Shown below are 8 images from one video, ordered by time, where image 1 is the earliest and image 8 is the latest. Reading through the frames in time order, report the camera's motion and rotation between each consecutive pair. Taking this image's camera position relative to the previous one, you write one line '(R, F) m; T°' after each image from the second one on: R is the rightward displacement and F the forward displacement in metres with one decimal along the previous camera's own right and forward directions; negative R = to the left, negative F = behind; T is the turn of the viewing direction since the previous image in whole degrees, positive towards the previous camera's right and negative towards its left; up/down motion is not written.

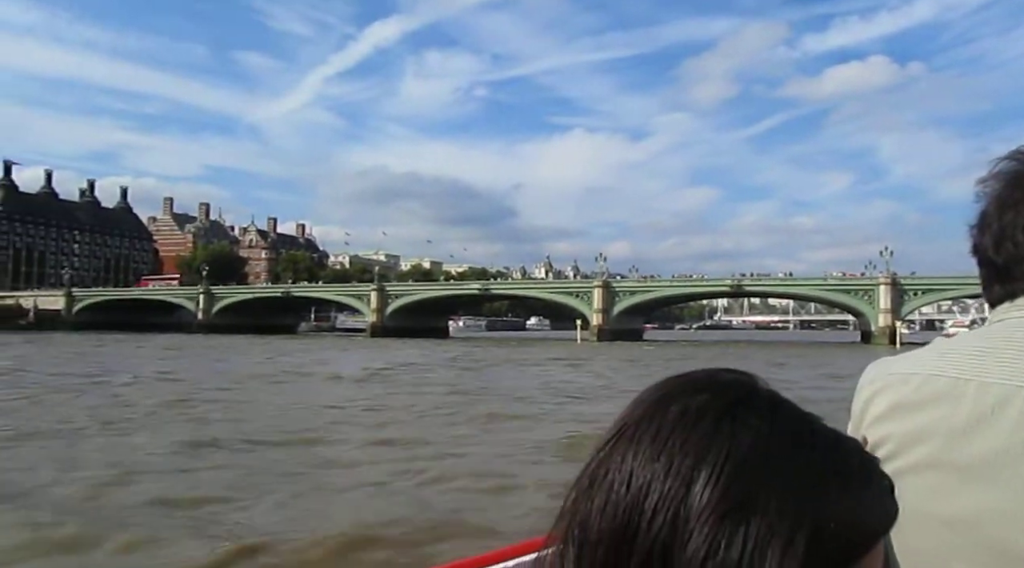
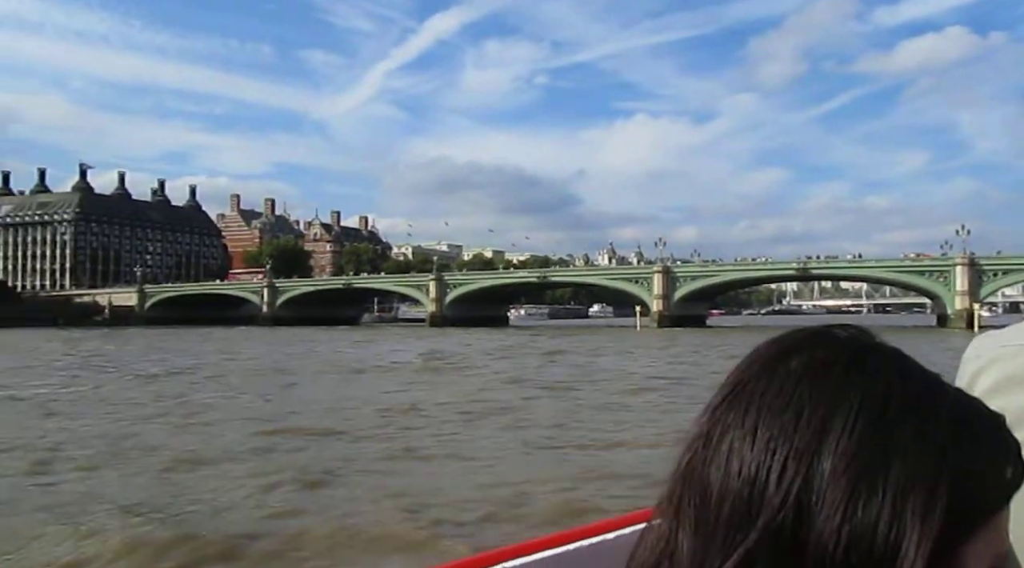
(+0.2, 0.0) m; -4°
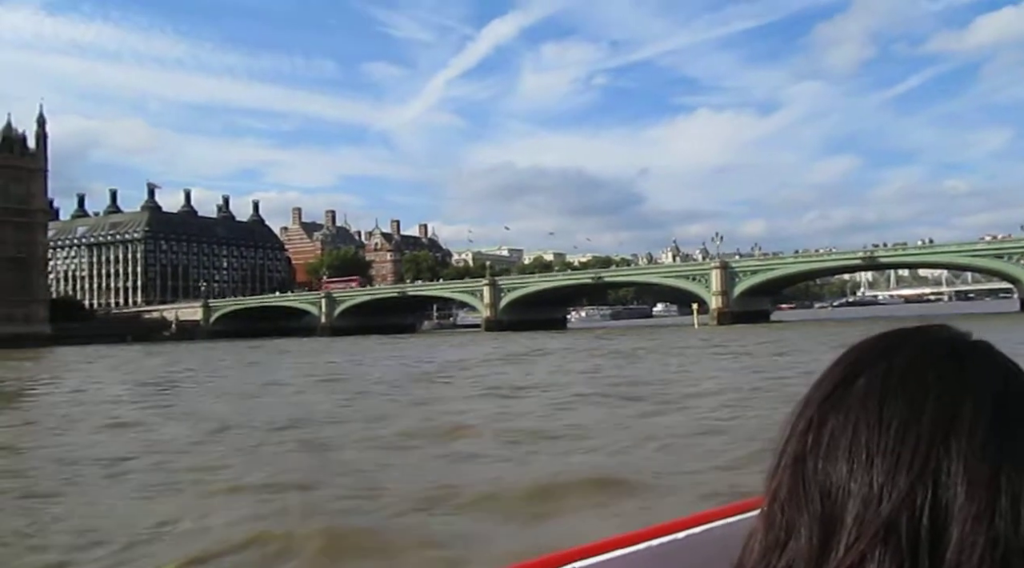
(+0.5, +0.2) m; -4°
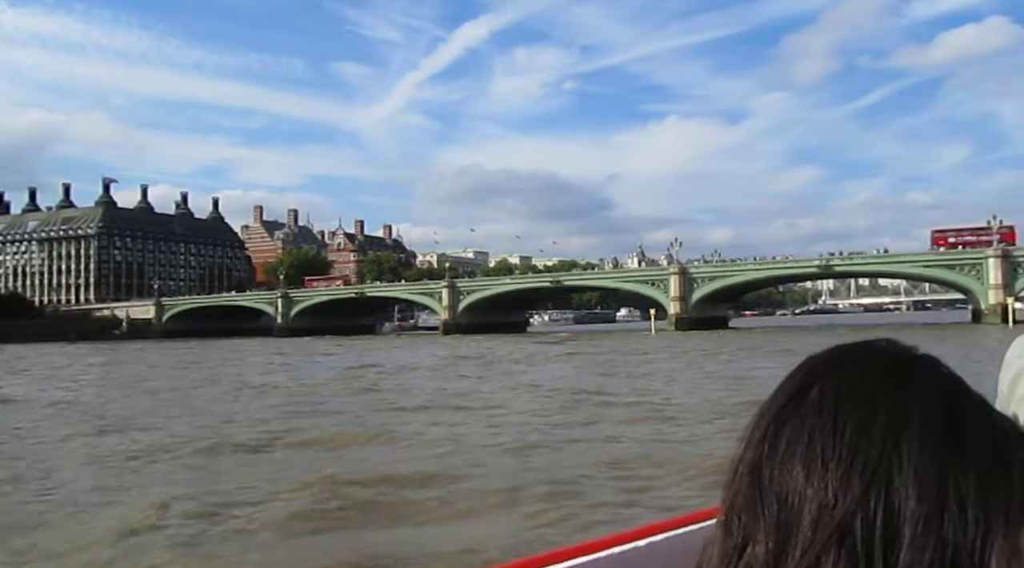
(+0.4, +0.6) m; +2°
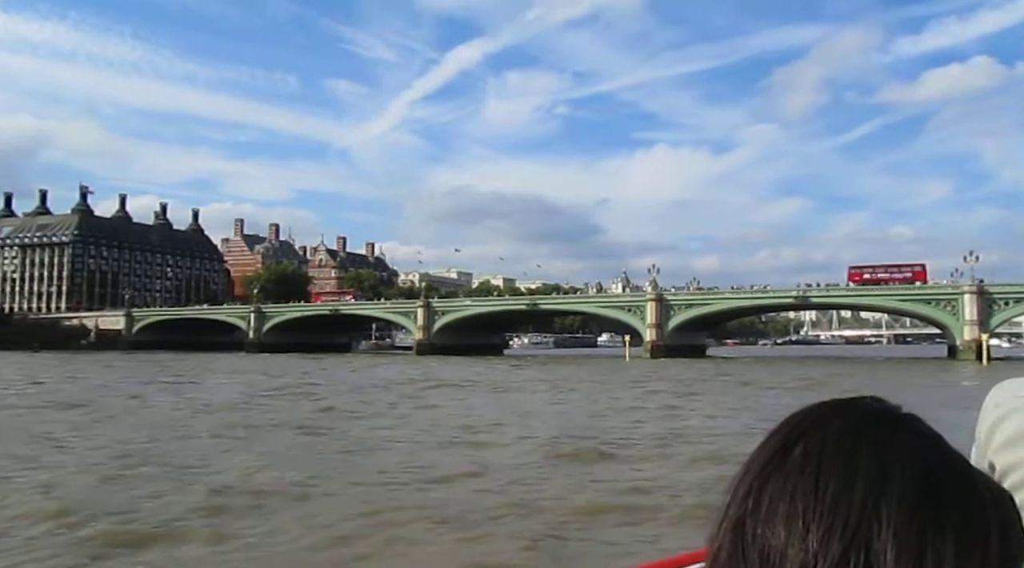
(+0.5, +0.7) m; +1°
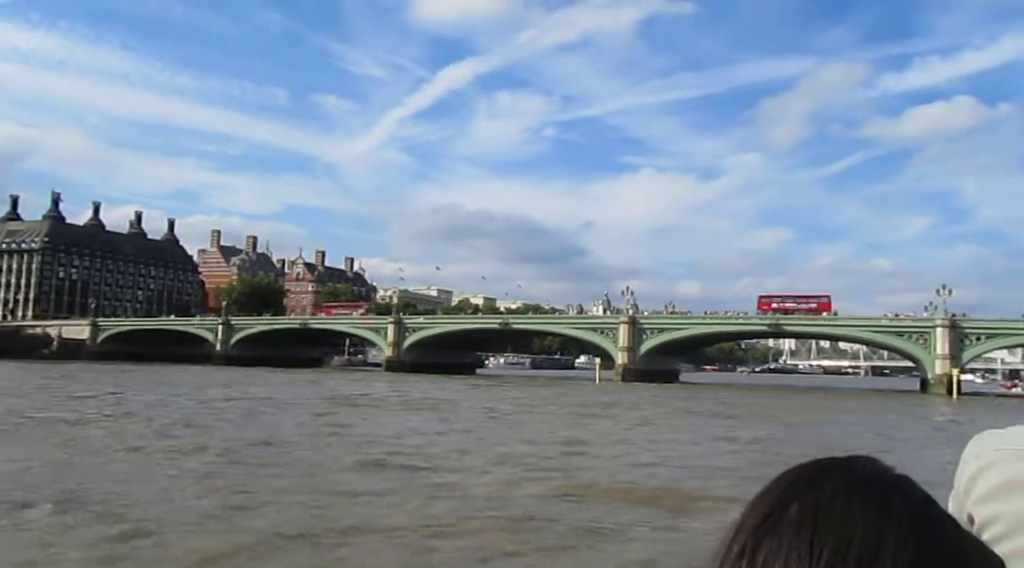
(+0.5, +0.7) m; +1°
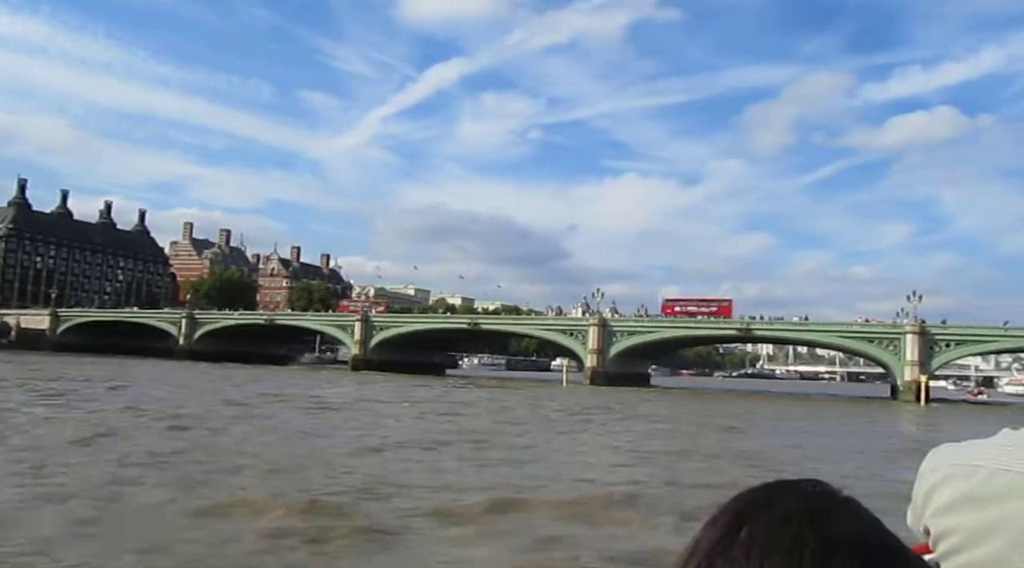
(+0.5, +0.9) m; +1°
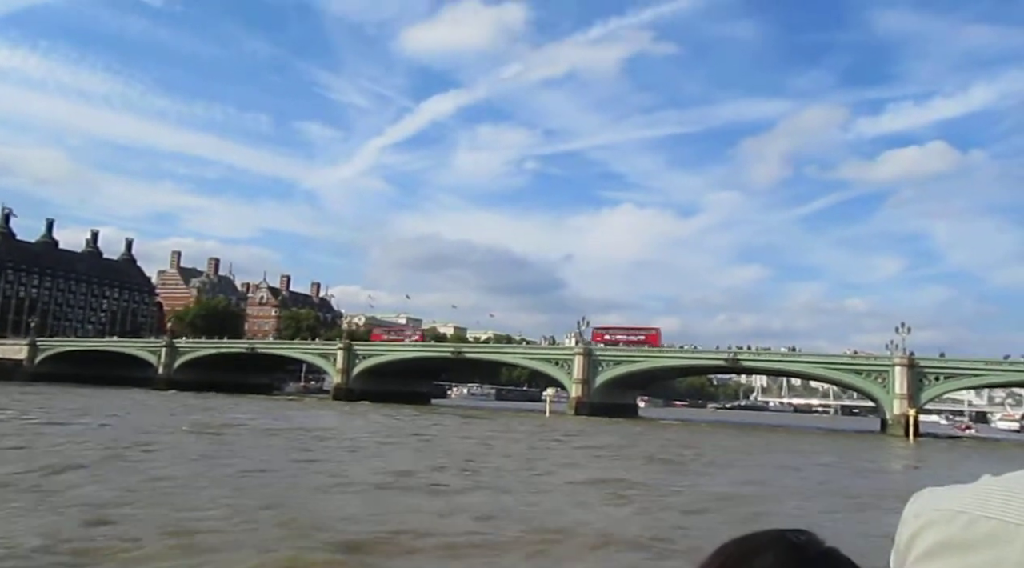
(+0.4, +0.7) m; 0°
